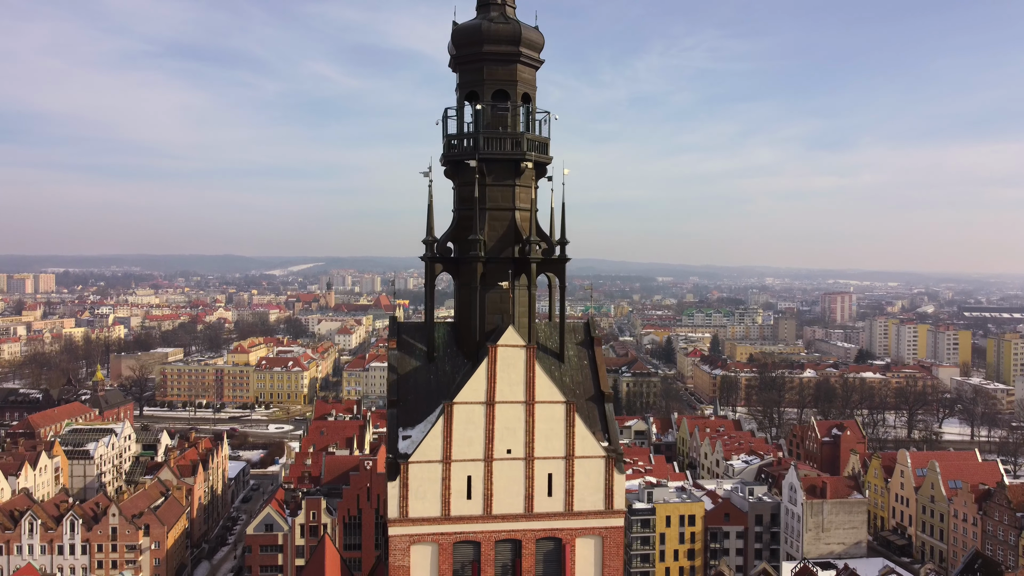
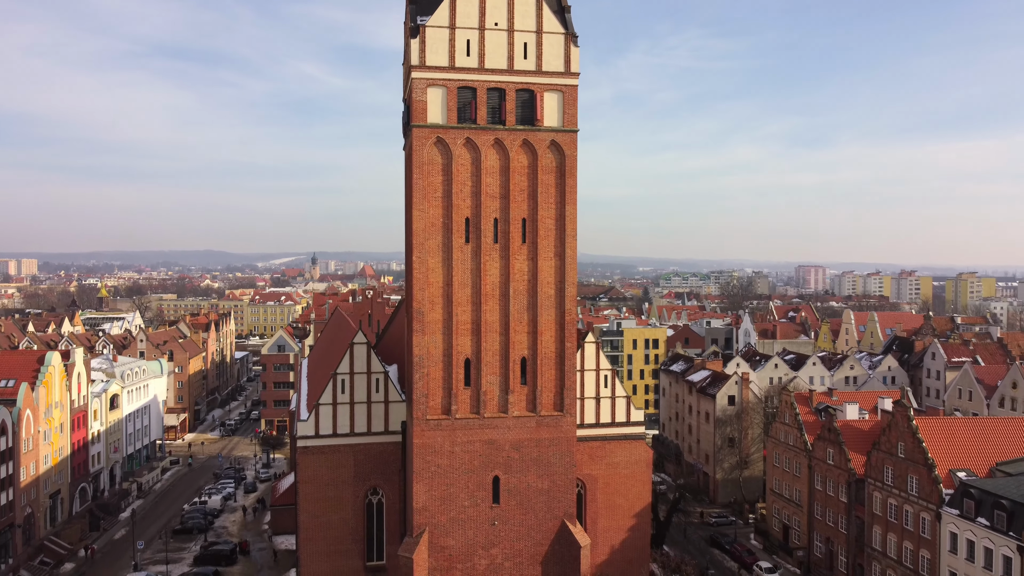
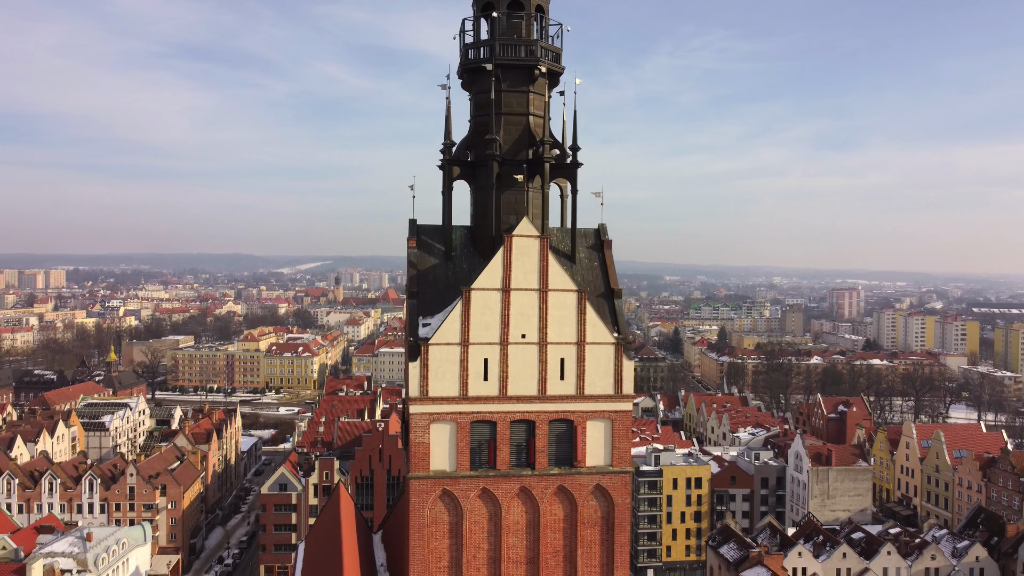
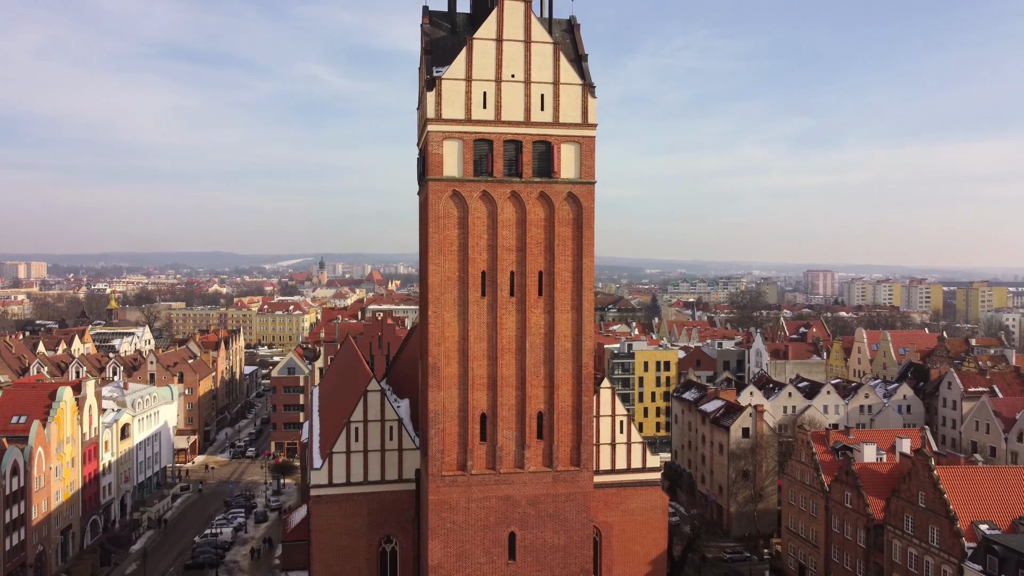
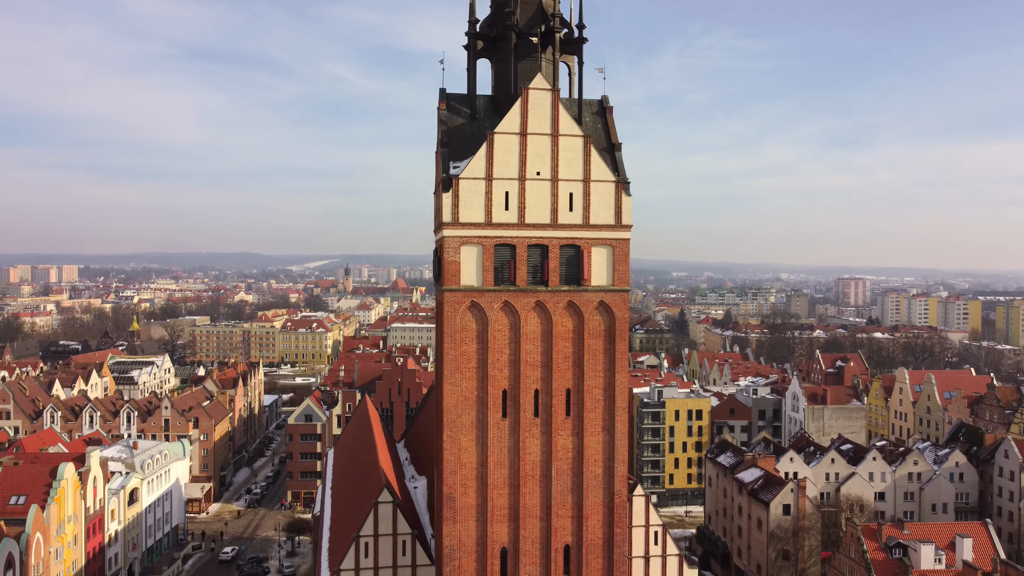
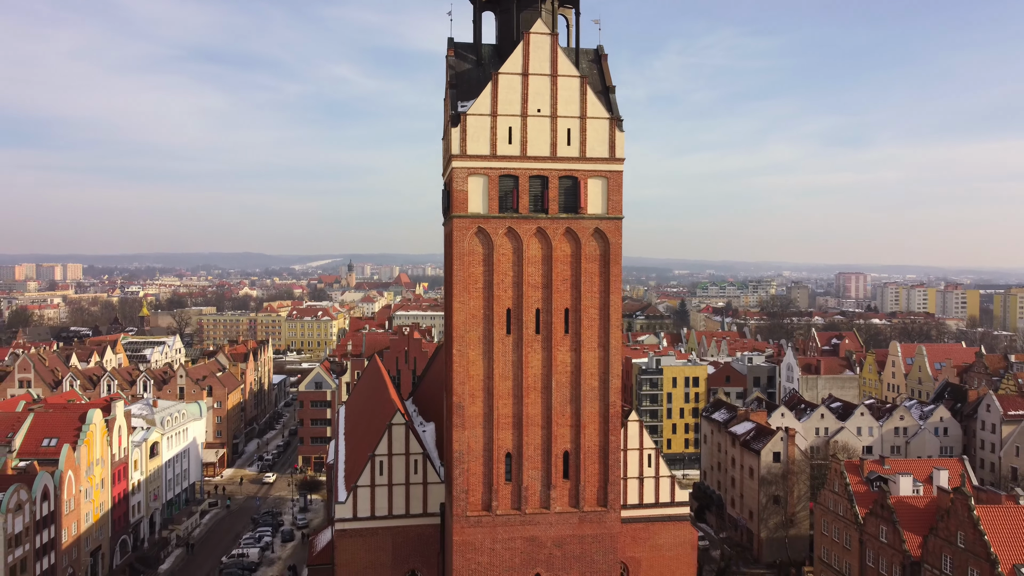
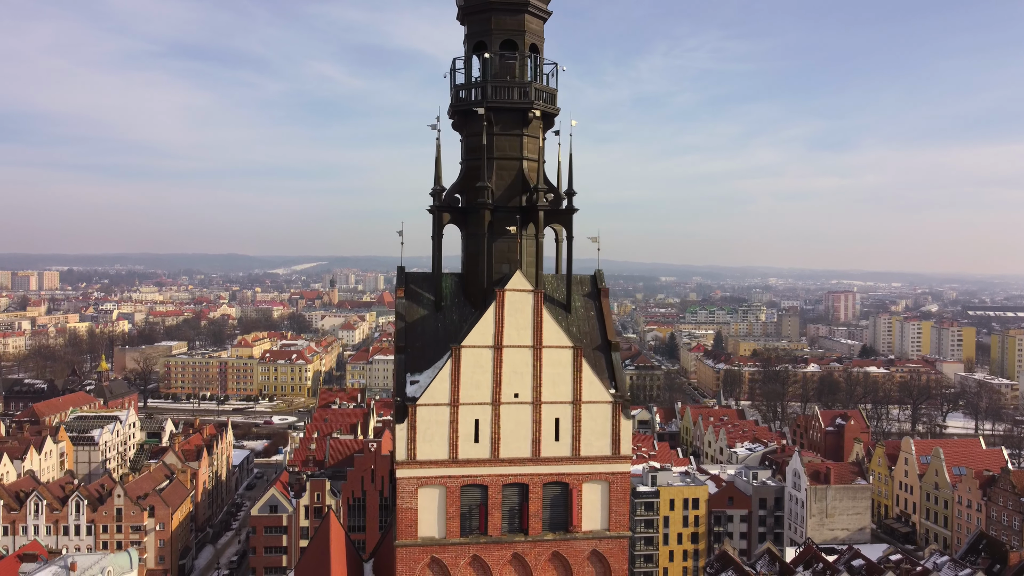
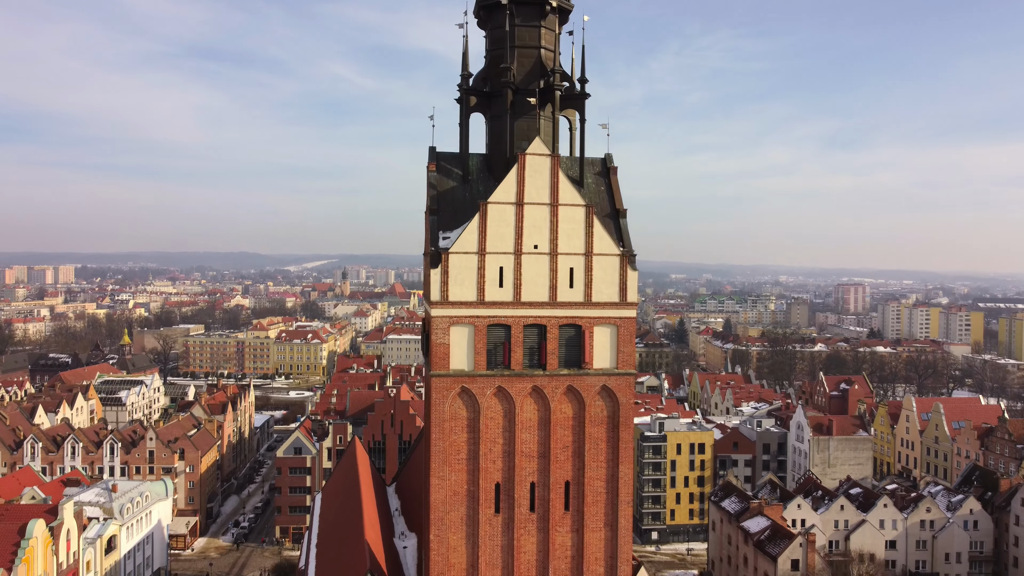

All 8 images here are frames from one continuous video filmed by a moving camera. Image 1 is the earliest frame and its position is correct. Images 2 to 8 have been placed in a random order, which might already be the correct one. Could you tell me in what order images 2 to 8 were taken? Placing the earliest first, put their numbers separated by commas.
7, 3, 8, 5, 6, 4, 2
